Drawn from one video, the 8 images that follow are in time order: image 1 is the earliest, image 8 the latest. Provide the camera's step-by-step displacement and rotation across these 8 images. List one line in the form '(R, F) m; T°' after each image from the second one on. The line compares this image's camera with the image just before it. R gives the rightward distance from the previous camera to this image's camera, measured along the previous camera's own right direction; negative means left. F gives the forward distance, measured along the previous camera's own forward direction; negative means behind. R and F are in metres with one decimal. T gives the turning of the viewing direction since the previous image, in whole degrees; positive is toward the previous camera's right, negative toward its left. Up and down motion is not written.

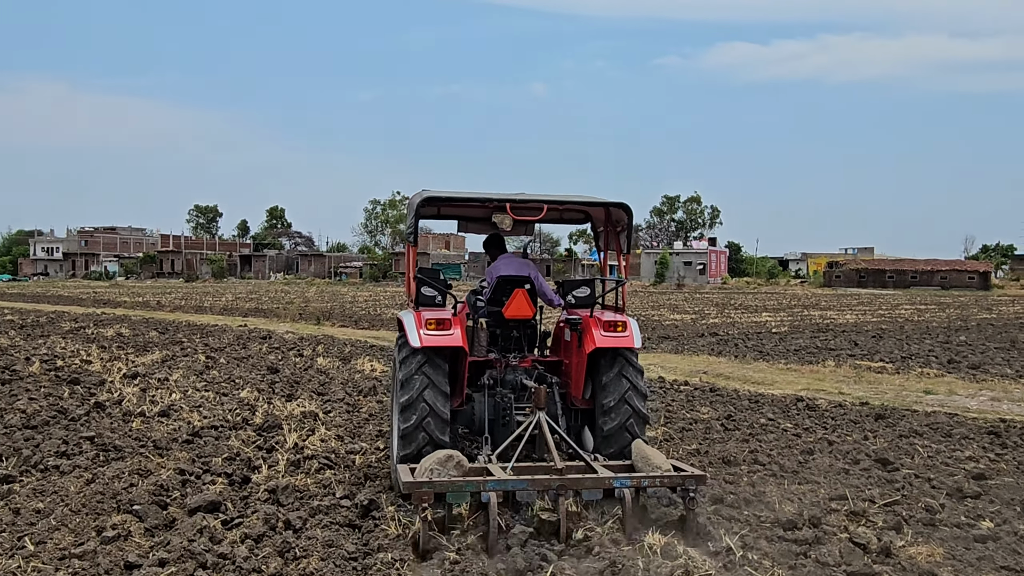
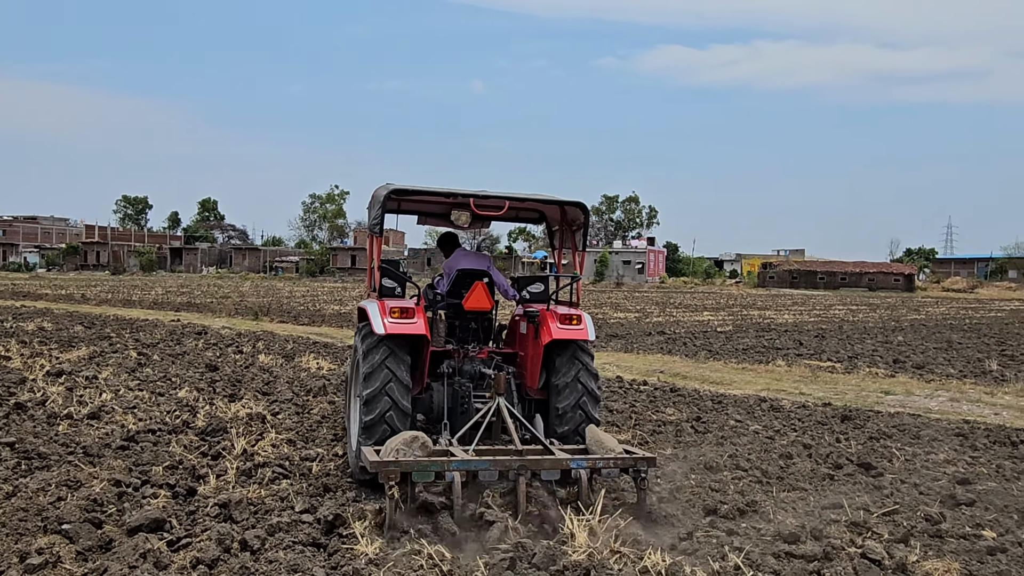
(-0.2, +0.4) m; +4°
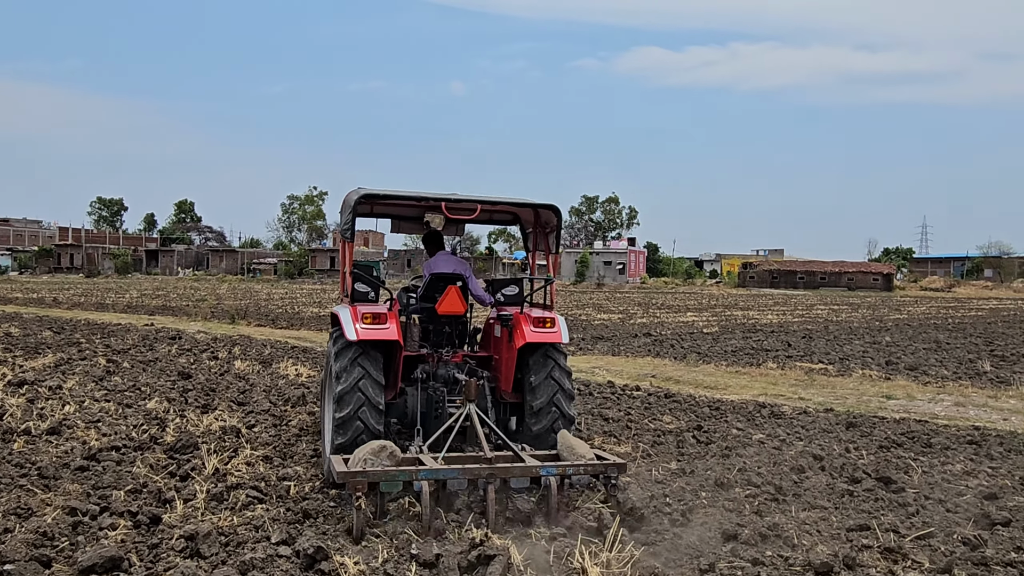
(-0.1, +0.4) m; +1°
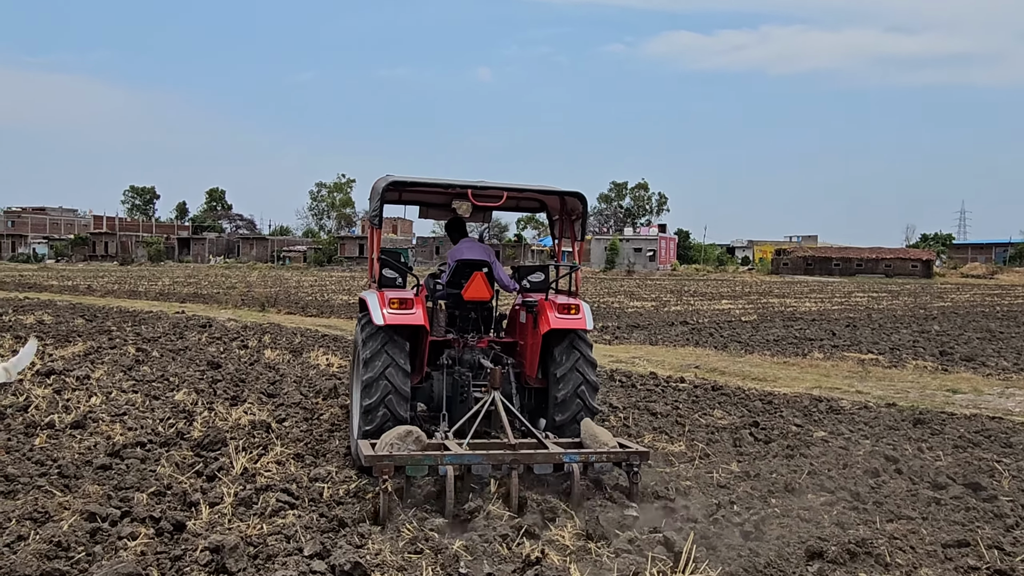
(-0.1, +0.4) m; -2°
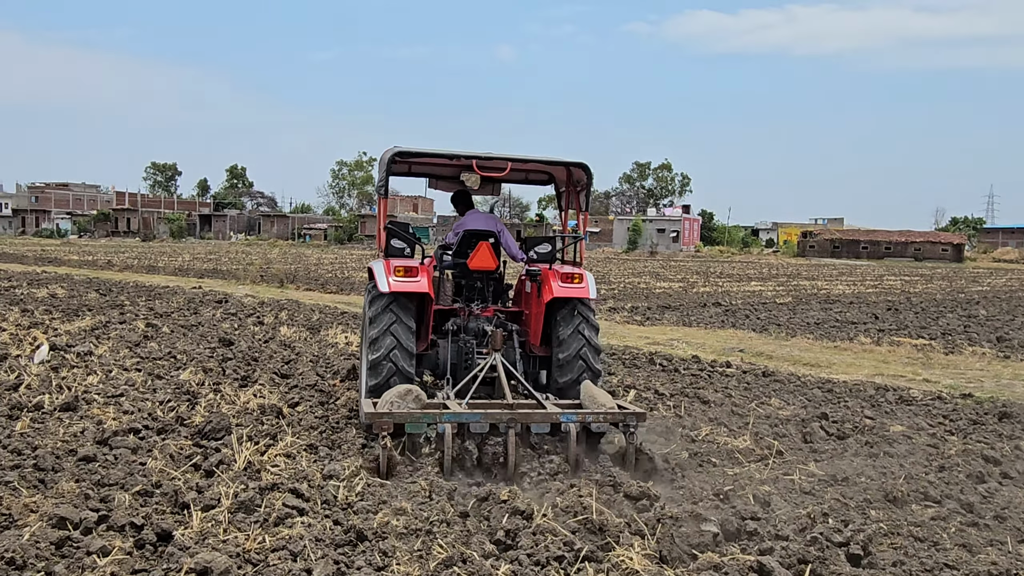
(-0.1, +0.7) m; -1°
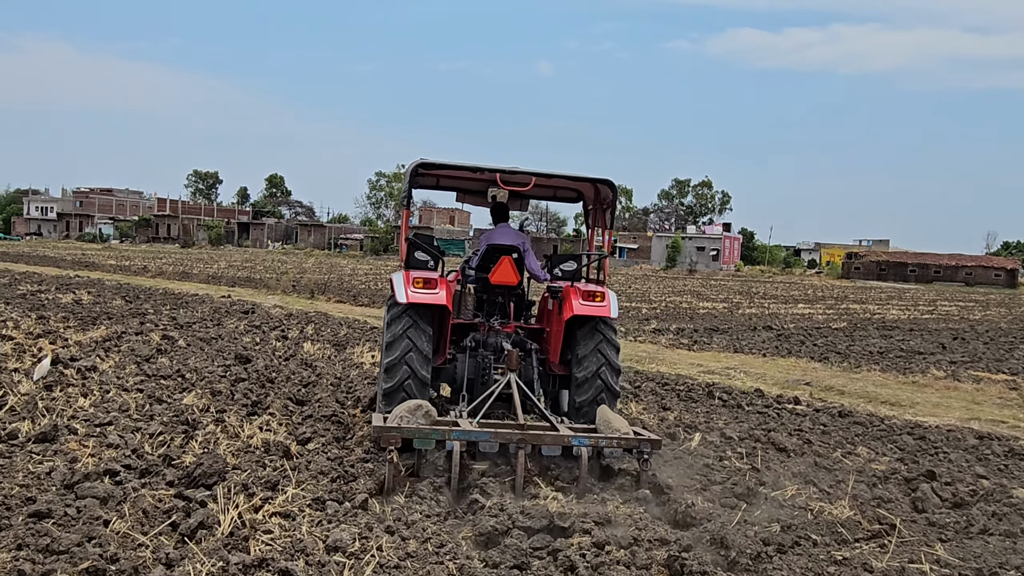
(-0.1, +0.8) m; -2°
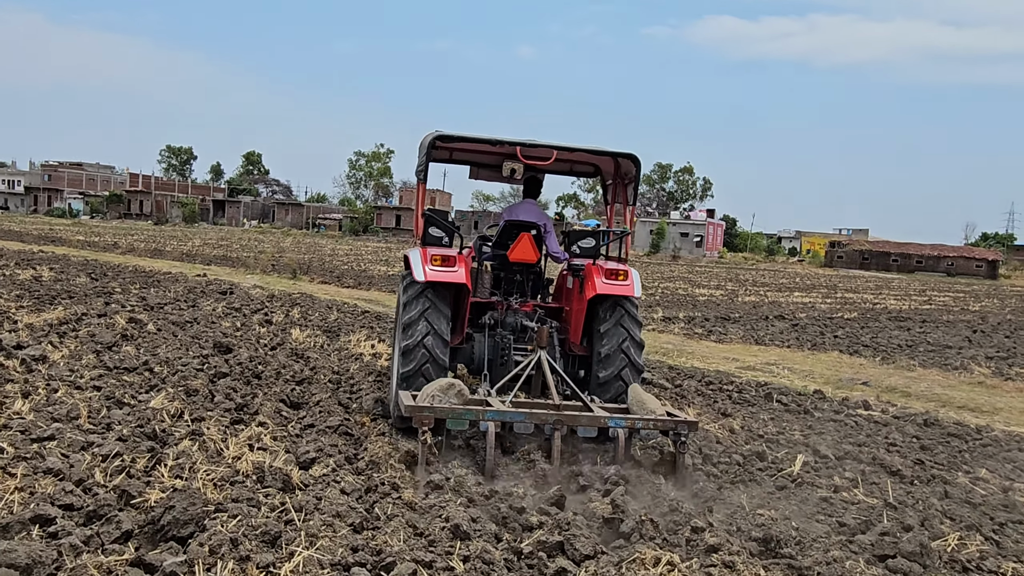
(-0.4, +1.1) m; +2°
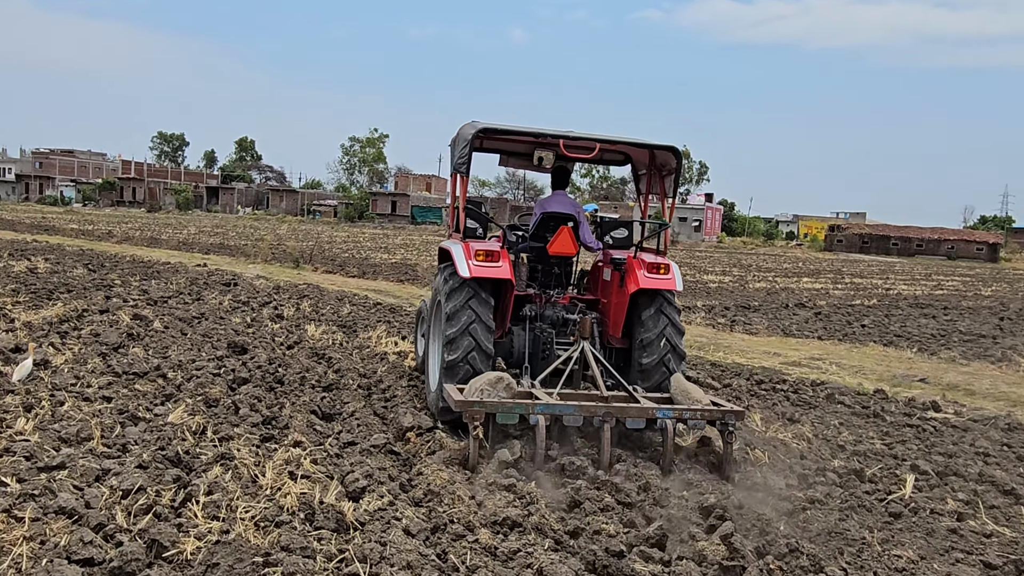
(-0.4, +0.5) m; 0°
